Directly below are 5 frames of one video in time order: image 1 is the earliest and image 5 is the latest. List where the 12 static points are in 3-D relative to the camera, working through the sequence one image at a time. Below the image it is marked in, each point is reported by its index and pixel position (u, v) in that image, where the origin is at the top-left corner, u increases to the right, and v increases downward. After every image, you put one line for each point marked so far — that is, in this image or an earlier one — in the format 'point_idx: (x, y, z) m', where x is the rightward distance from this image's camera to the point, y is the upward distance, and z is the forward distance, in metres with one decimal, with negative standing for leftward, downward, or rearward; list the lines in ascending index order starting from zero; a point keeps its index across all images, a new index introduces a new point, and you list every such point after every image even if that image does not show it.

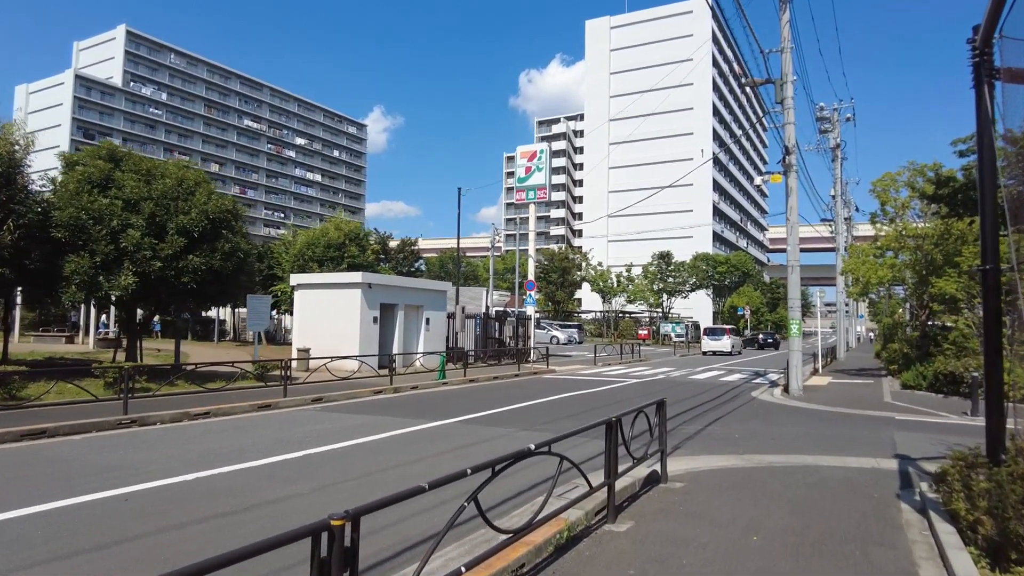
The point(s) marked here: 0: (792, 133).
0: (+6.0, +3.3, +16.3) m
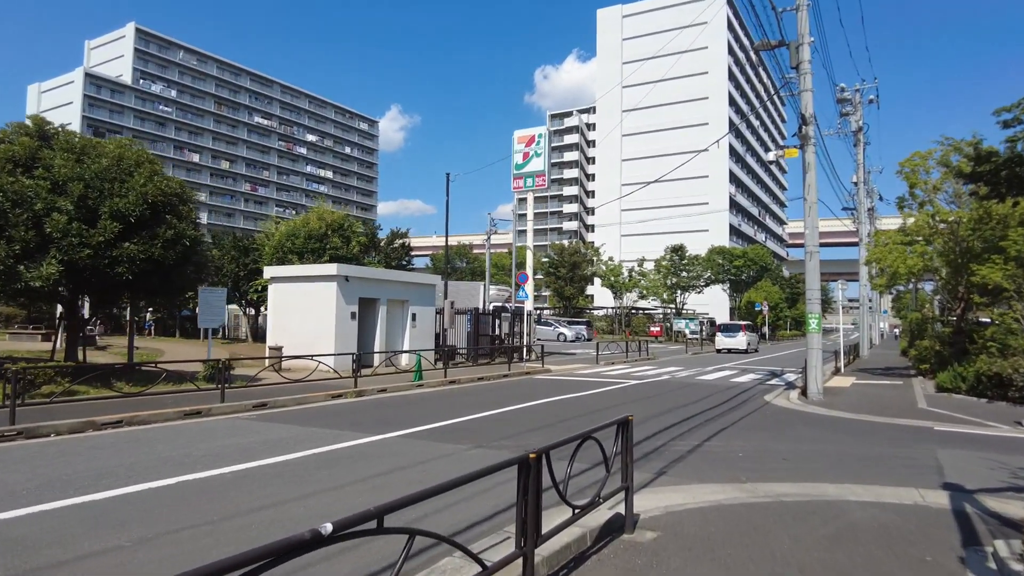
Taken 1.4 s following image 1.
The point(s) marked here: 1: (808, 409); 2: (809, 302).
0: (+5.6, +3.5, +14.4) m
1: (+5.0, -2.1, +12.9) m
2: (+5.6, -0.3, +14.4) m
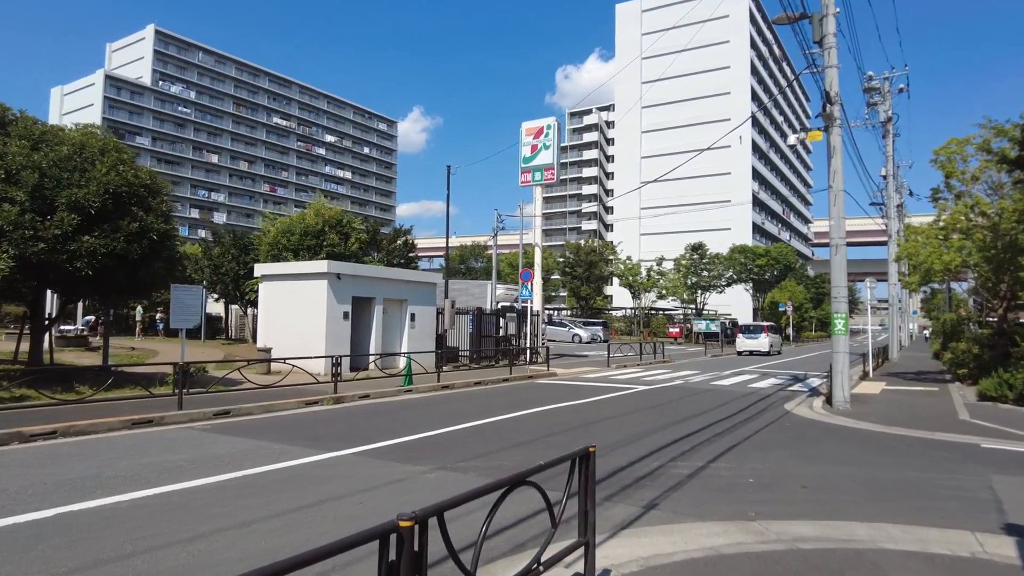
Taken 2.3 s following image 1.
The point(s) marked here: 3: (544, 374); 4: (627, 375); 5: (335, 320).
0: (+5.5, +3.6, +13.0) m
1: (+4.9, -2.0, +11.5) m
2: (+5.5, -0.2, +13.0) m
3: (+0.8, -2.2, +19.6) m
4: (+3.0, -2.3, +20.0) m
5: (-4.2, -0.8, +18.1) m
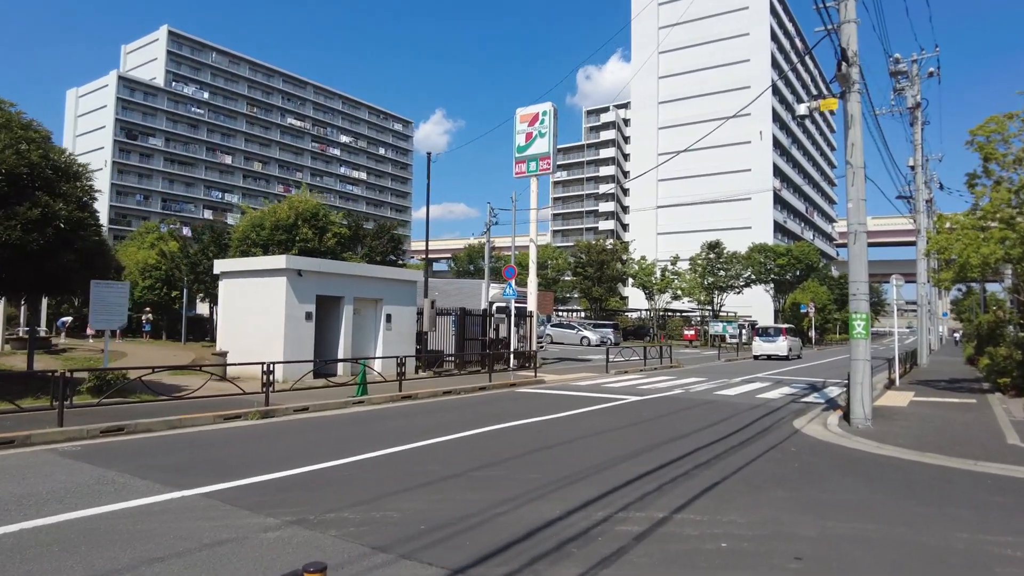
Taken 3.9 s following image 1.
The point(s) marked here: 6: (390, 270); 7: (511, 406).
0: (+4.9, +3.7, +11.0) m
1: (+4.2, -1.9, +9.5) m
2: (+4.9, -0.2, +11.0) m
3: (+0.4, -2.2, +17.7) m
4: (+2.6, -2.2, +18.0) m
5: (-4.6, -0.7, +16.4) m
6: (-3.0, +0.4, +18.7) m
7: (0.0, -2.1, +13.4) m
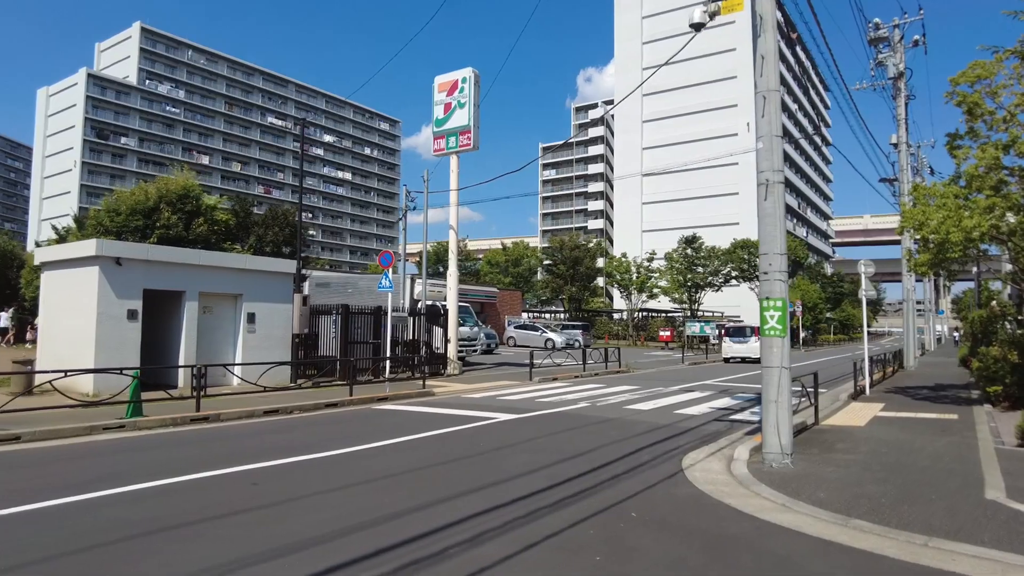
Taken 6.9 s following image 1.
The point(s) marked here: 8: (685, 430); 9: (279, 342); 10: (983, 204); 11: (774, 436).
0: (+2.6, +3.9, +7.8) m
1: (+1.9, -1.7, +6.3) m
2: (+2.6, +0.1, +7.8) m
3: (-1.8, -2.0, +14.5) m
4: (+0.4, -2.0, +14.8) m
5: (-6.9, -0.6, +13.2) m
6: (-5.3, +0.6, +15.5) m
7: (-2.3, -1.9, +10.2) m
8: (+2.3, -1.8, +9.8) m
9: (-4.9, -1.1, +16.0) m
10: (+7.7, +1.4, +12.4) m
11: (+2.6, -1.4, +7.5) m
